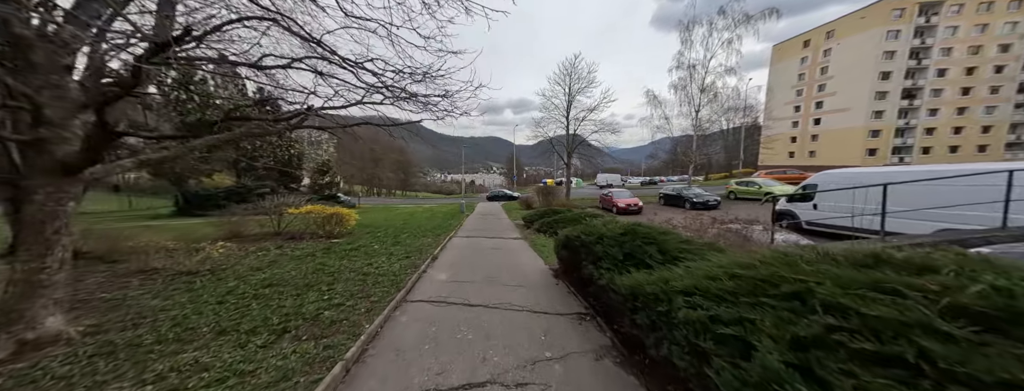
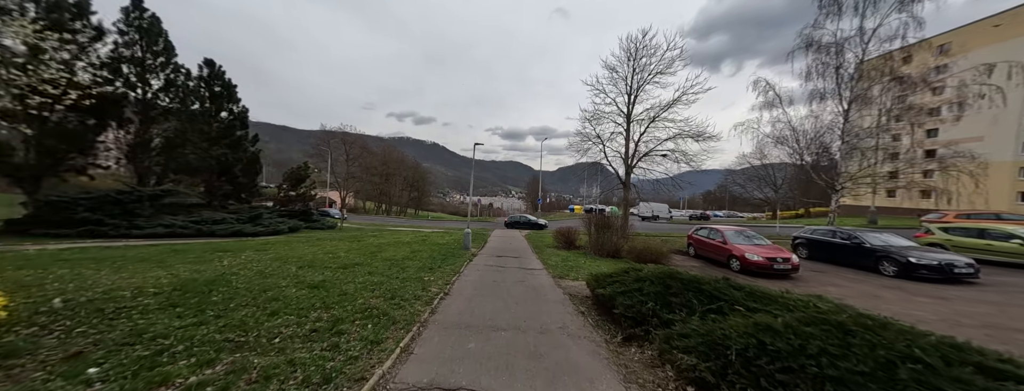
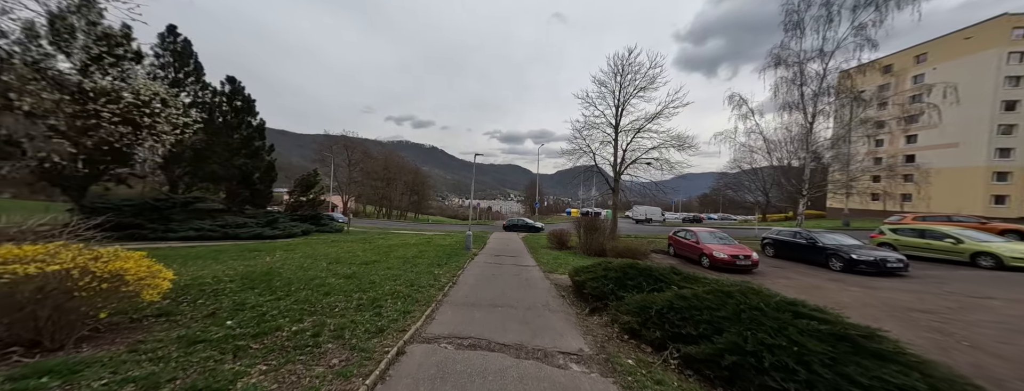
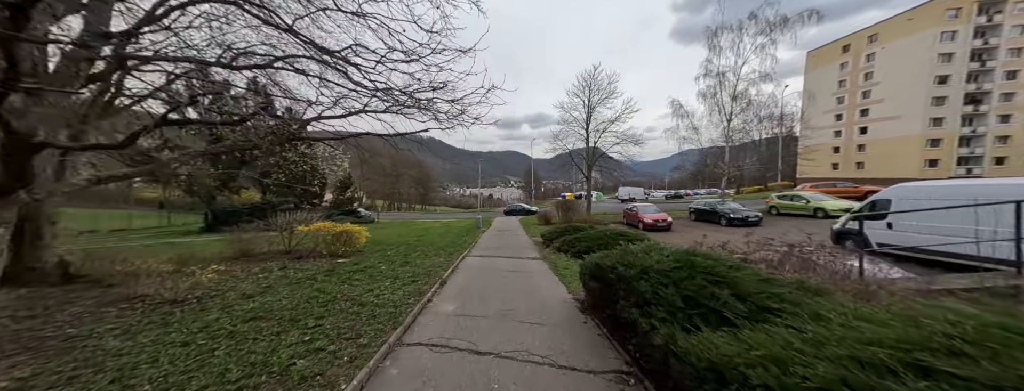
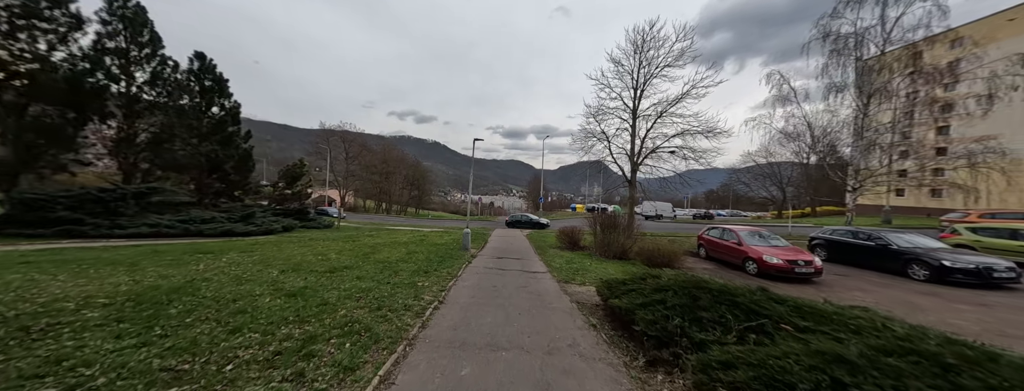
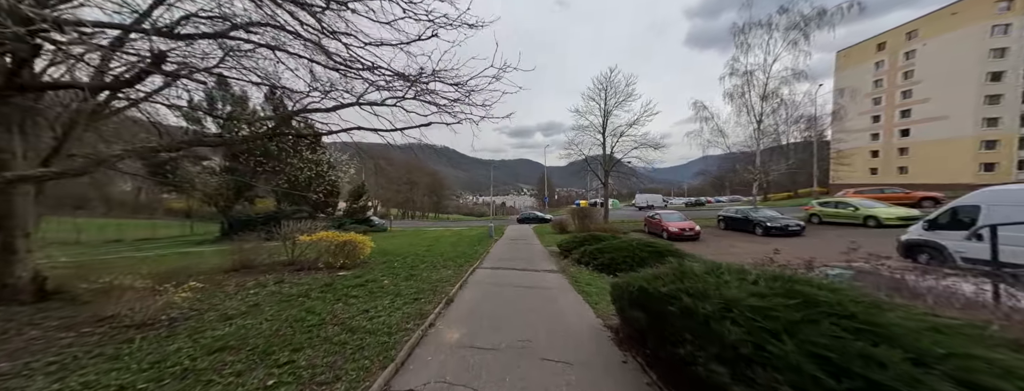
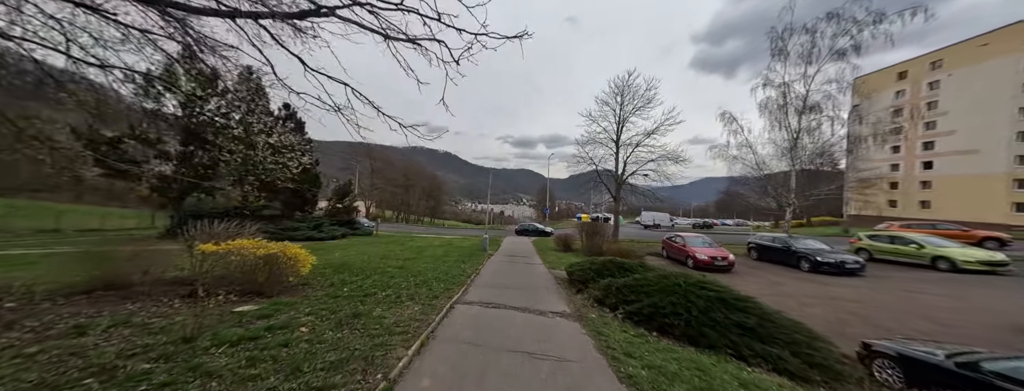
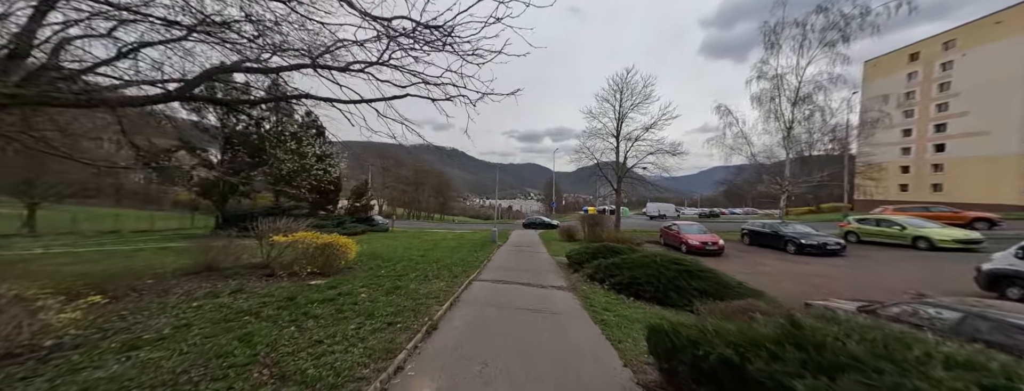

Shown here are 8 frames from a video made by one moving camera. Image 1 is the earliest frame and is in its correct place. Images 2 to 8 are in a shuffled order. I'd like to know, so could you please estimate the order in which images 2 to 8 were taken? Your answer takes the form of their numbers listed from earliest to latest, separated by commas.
4, 6, 8, 7, 3, 2, 5
